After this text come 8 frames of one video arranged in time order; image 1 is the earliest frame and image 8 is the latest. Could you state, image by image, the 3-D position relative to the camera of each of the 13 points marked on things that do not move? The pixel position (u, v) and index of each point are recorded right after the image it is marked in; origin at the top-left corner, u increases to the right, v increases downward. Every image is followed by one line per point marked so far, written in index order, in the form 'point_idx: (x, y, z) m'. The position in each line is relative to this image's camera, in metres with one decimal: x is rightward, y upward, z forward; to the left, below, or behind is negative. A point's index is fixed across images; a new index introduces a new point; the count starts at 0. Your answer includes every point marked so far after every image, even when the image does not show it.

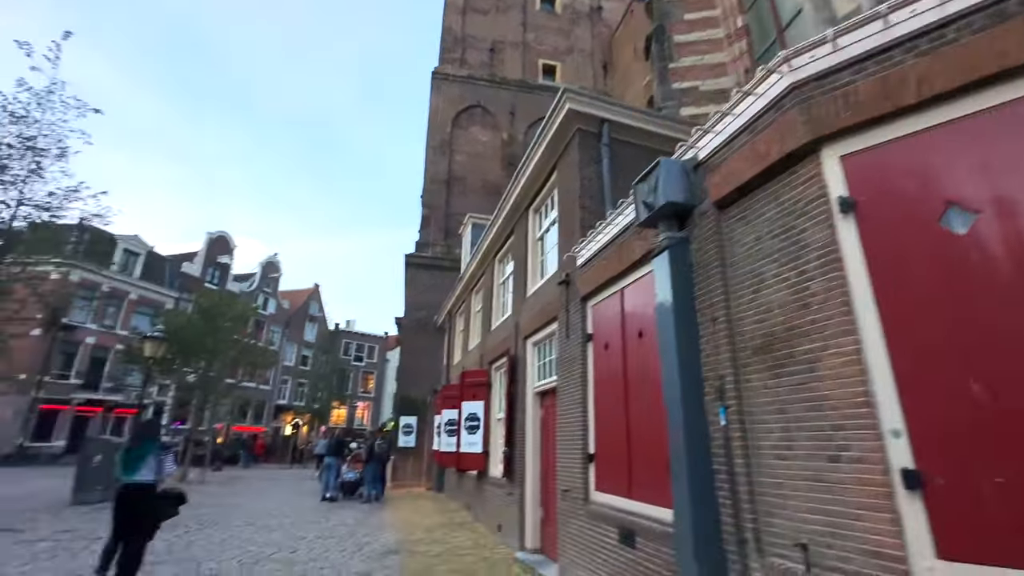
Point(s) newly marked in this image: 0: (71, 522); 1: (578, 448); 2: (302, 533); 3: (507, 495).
0: (-9.4, -5.0, +10.1) m
1: (+0.8, -2.0, +5.8) m
2: (-4.1, -4.8, +9.1) m
3: (-0.1, -3.6, +8.2) m
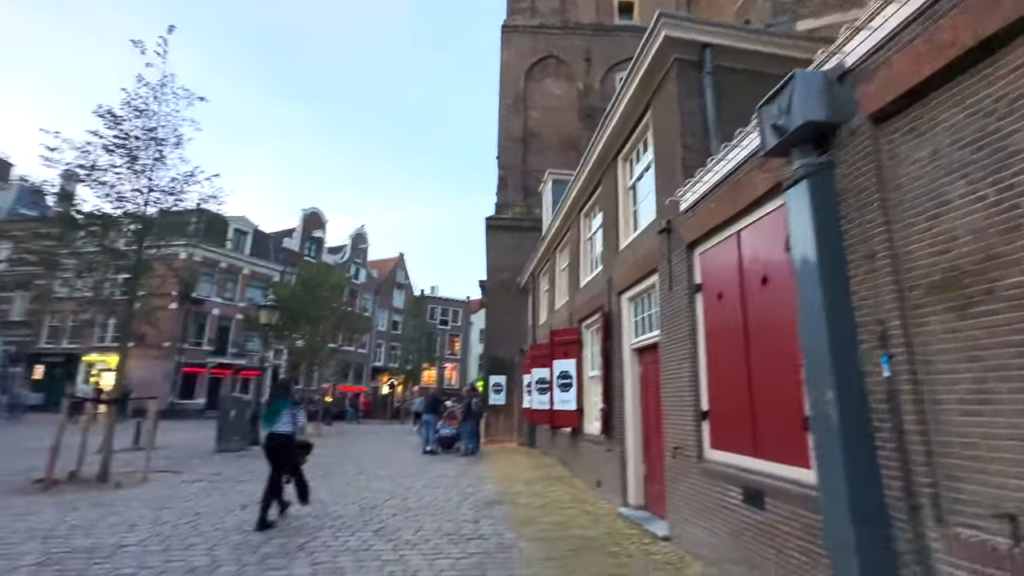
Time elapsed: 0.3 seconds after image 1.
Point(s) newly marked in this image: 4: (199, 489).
0: (-7.2, -4.4, +11.6) m
1: (+2.0, -1.4, +5.4) m
2: (-2.1, -4.0, +9.8) m
3: (+1.6, -2.8, +8.1) m
4: (-6.1, -3.9, +9.1) m
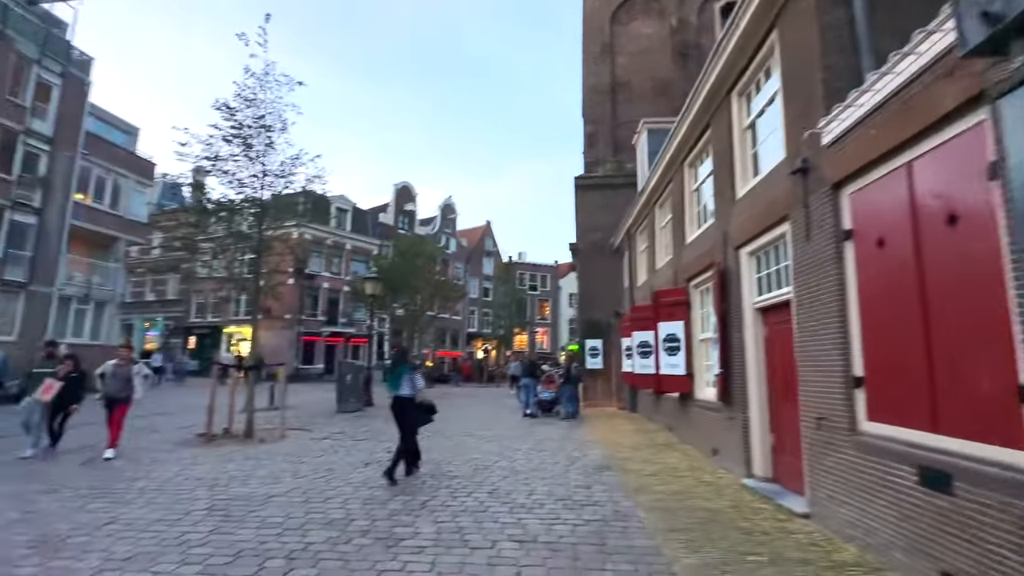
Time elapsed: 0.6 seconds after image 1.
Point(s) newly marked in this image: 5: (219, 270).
0: (-4.5, -3.7, +12.7) m
1: (+3.3, -0.8, +4.7) m
2: (+0.1, -3.3, +9.9) m
3: (+3.4, -2.1, +7.5) m
4: (-3.9, -3.3, +10.0) m
5: (-8.2, +0.5, +13.0) m
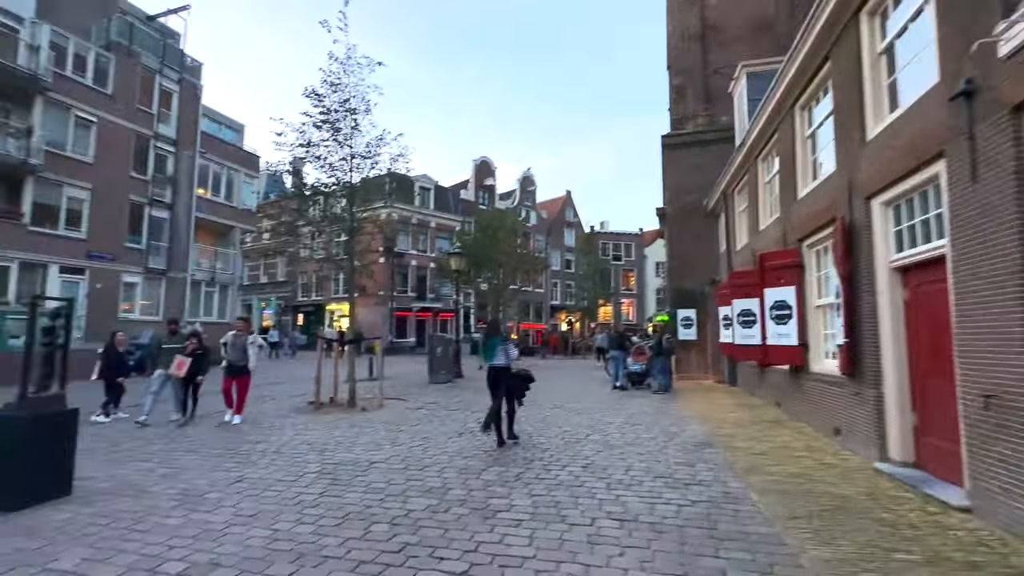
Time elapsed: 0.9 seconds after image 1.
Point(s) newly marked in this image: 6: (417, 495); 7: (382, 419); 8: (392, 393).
0: (-2.1, -3.0, +13.1) m
1: (+4.1, -0.4, +3.8) m
2: (+2.0, -2.7, +9.6) m
3: (+4.8, -1.5, +6.6) m
4: (-2.0, -2.8, +10.4) m
5: (-5.8, +1.1, +13.9) m
6: (-1.1, -2.4, +5.3) m
7: (-2.8, -2.8, +10.1) m
8: (-3.5, -3.0, +13.6) m
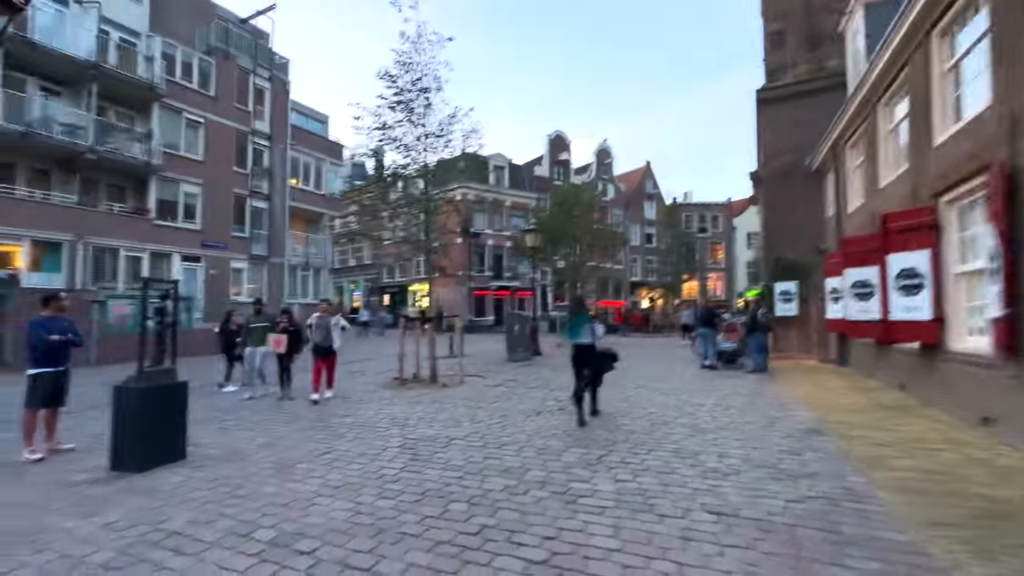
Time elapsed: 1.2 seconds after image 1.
0: (+0.1, -2.4, +13.1) m
1: (+4.6, -0.1, +2.8) m
2: (+3.5, -2.1, +8.9) m
3: (+5.8, -1.0, +5.5) m
4: (-0.2, -2.3, +10.3) m
5: (-3.5, +1.7, +14.3) m
6: (-0.2, -2.1, +5.2) m
7: (-1.1, -2.3, +10.2) m
8: (-1.2, -2.4, +13.7) m
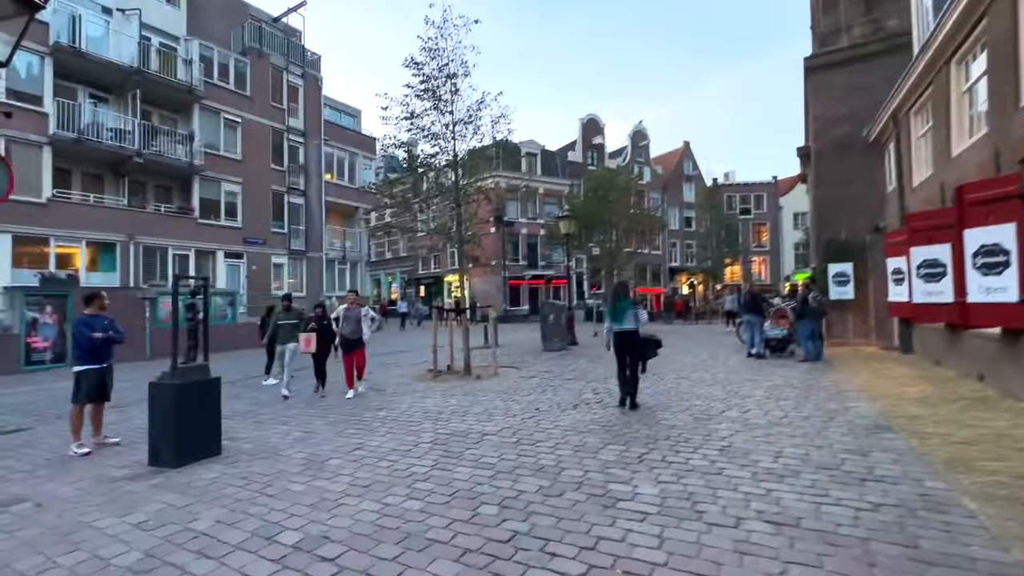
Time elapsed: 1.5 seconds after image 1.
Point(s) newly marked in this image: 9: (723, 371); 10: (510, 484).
0: (+1.0, -2.1, +12.8) m
1: (+4.8, 0.0, +2.1) m
2: (+4.2, -1.8, +8.4) m
3: (+6.1, -0.8, +4.7) m
4: (+0.5, -2.1, +10.0) m
5: (-2.5, +2.0, +14.1) m
6: (+0.2, -1.9, +4.9) m
7: (-0.3, -2.1, +10.0) m
8: (-0.2, -2.1, +13.5) m
9: (+4.7, -1.8, +10.4) m
10: (0.0, -1.9, +4.7) m
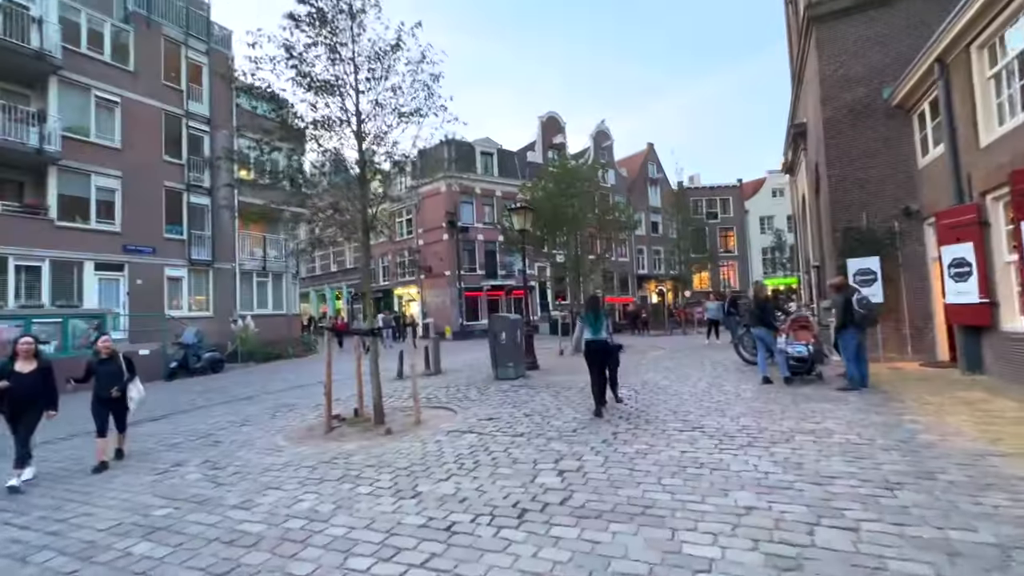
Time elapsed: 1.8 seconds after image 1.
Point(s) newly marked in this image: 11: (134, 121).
0: (-0.3, -2.2, +9.3) m
1: (+4.2, +0.3, -1.0) m
2: (+3.2, -1.8, +5.1) m
3: (+5.4, -0.6, +1.6) m
4: (-0.6, -2.2, +6.5) m
5: (-4.0, +1.7, +10.5) m
6: (-0.5, -1.9, +1.3) m
7: (-1.4, -2.2, +6.4) m
8: (-1.5, -2.3, +9.9) m
9: (+3.5, -1.9, +7.2) m
10: (-0.7, -1.9, +1.1) m
11: (-14.9, +6.6, +18.5) m
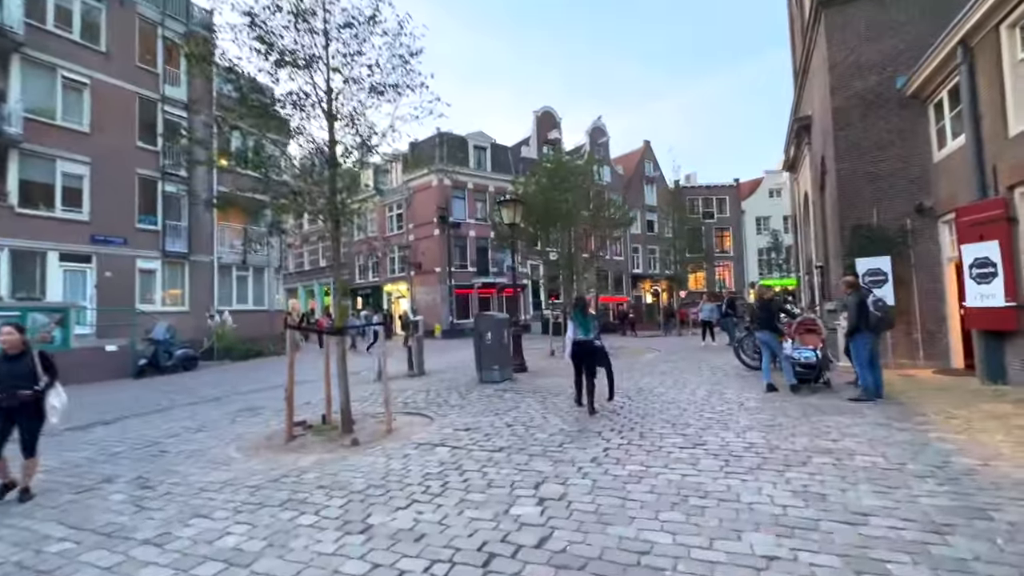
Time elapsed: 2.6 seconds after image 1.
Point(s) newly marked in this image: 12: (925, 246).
0: (-0.6, -2.2, +8.5) m
1: (+4.0, +0.2, -1.8) m
2: (+2.9, -1.8, +4.4) m
3: (+5.2, -0.7, +0.9) m
4: (-0.9, -2.1, +5.7) m
5: (-4.3, +1.8, +9.6) m
6: (-0.8, -1.9, +0.6) m
7: (-1.7, -2.2, +5.6) m
8: (-1.8, -2.2, +9.1) m
9: (+3.3, -1.9, +6.5) m
10: (-0.9, -1.9, +0.3) m
11: (-15.2, +6.9, +17.5) m
12: (+8.7, +0.9, +9.9) m
